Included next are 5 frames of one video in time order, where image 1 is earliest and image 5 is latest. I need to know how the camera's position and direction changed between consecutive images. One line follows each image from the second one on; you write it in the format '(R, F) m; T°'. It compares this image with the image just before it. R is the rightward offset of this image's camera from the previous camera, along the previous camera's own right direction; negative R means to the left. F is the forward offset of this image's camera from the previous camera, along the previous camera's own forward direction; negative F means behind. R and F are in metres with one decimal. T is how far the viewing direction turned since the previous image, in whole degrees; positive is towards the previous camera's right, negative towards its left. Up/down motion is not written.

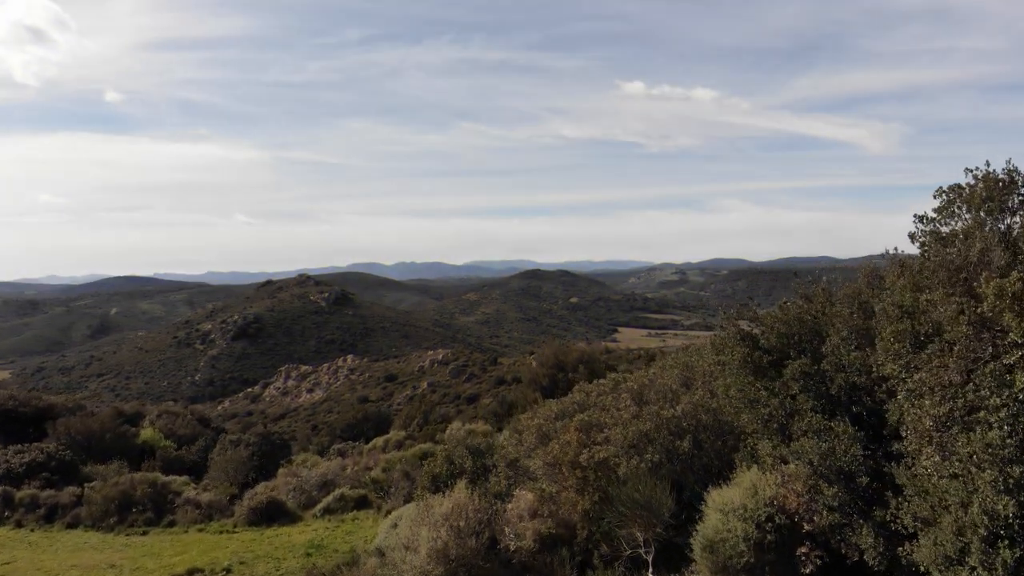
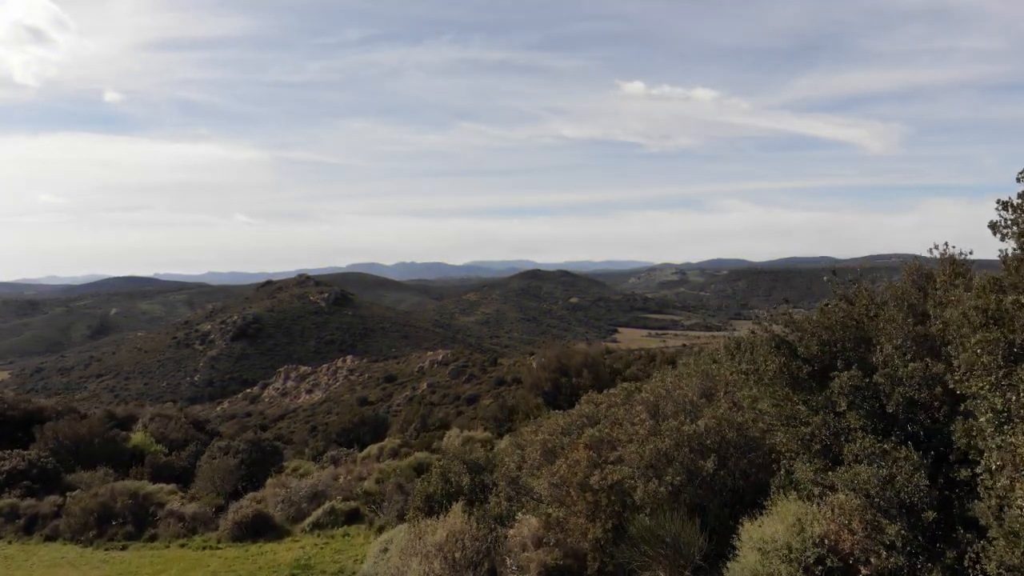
(0.0, +0.3) m; 0°
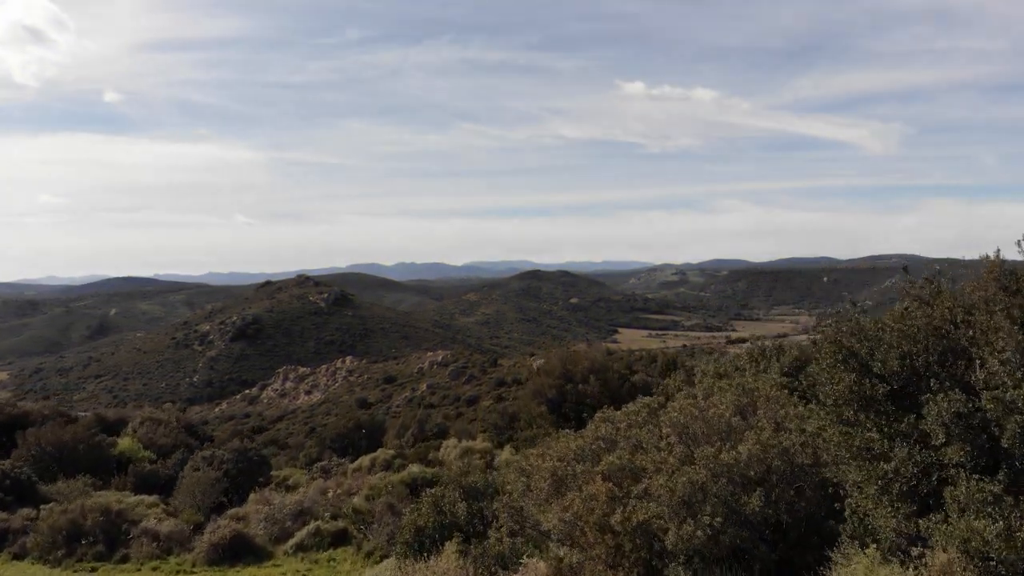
(0.0, +0.3) m; 0°
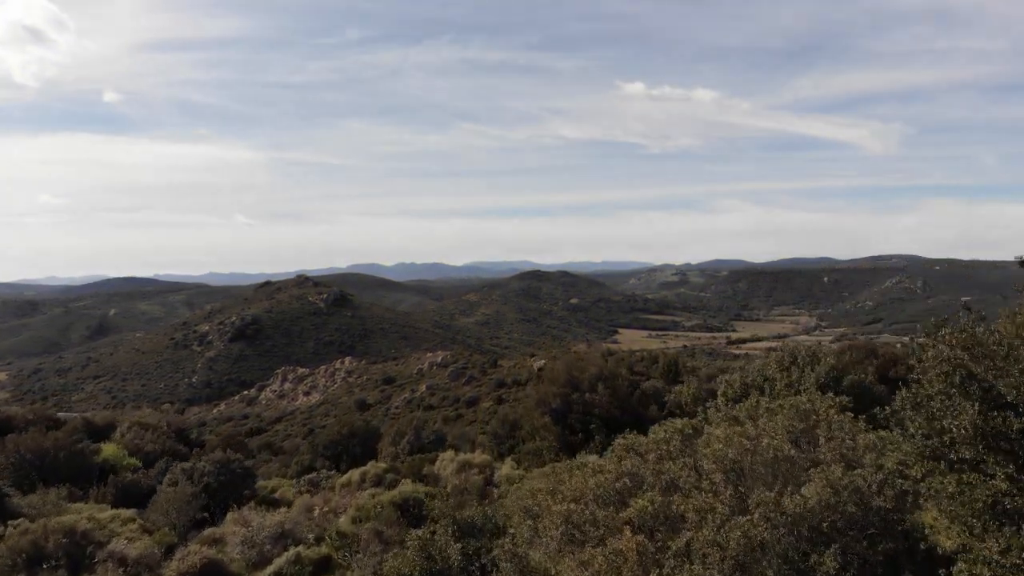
(0.0, +0.4) m; 0°
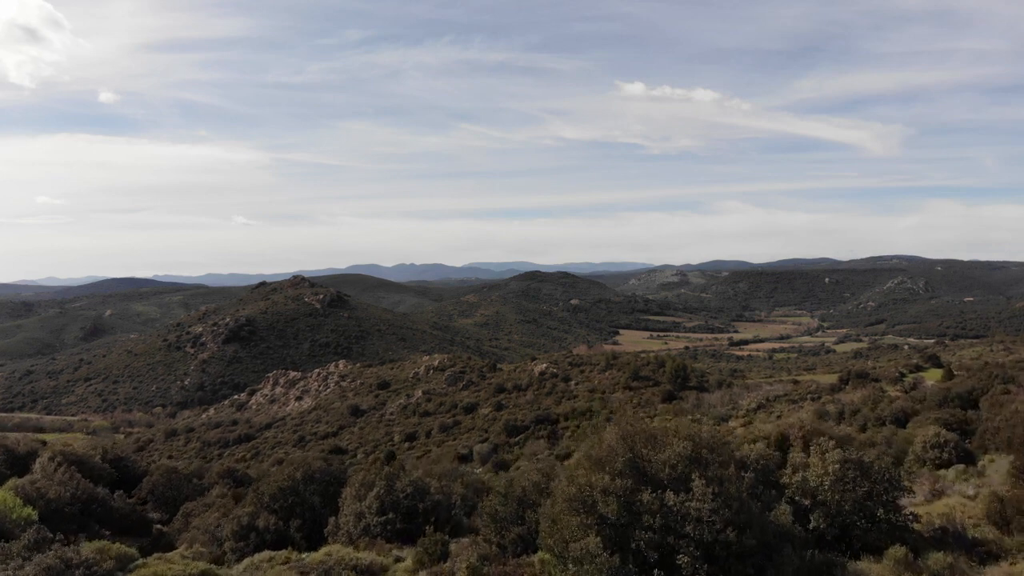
(0.0, +2.0) m; 0°
